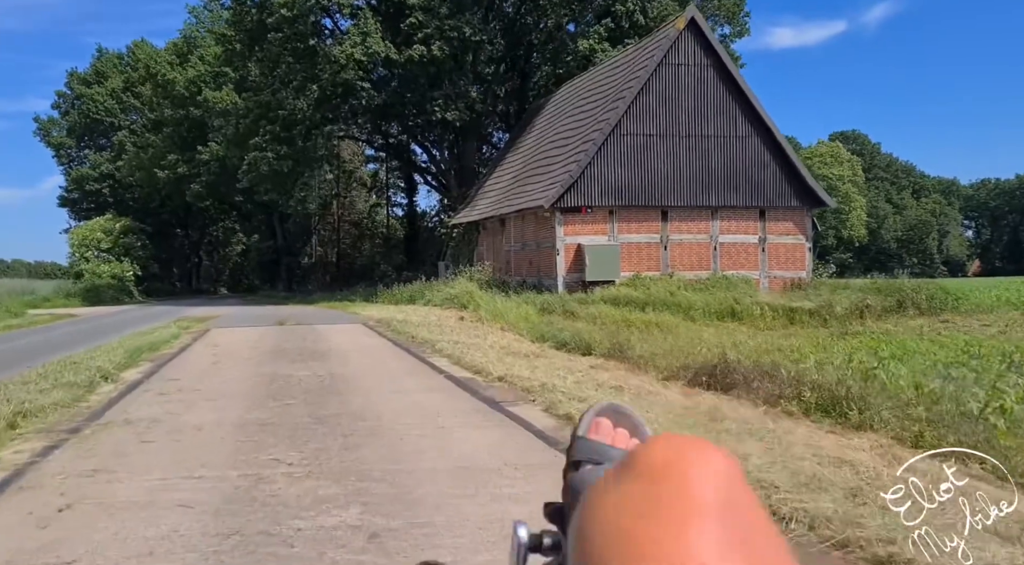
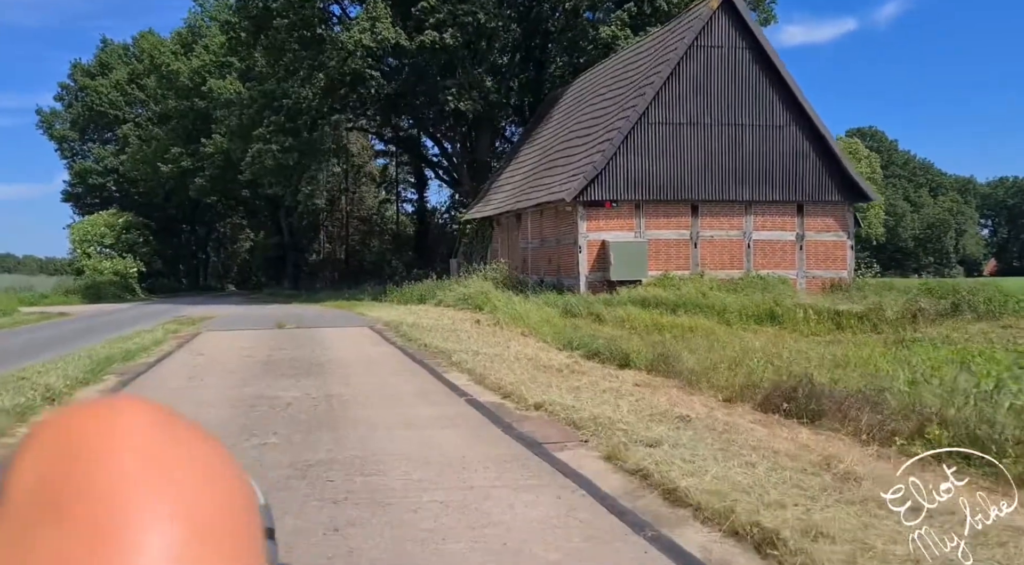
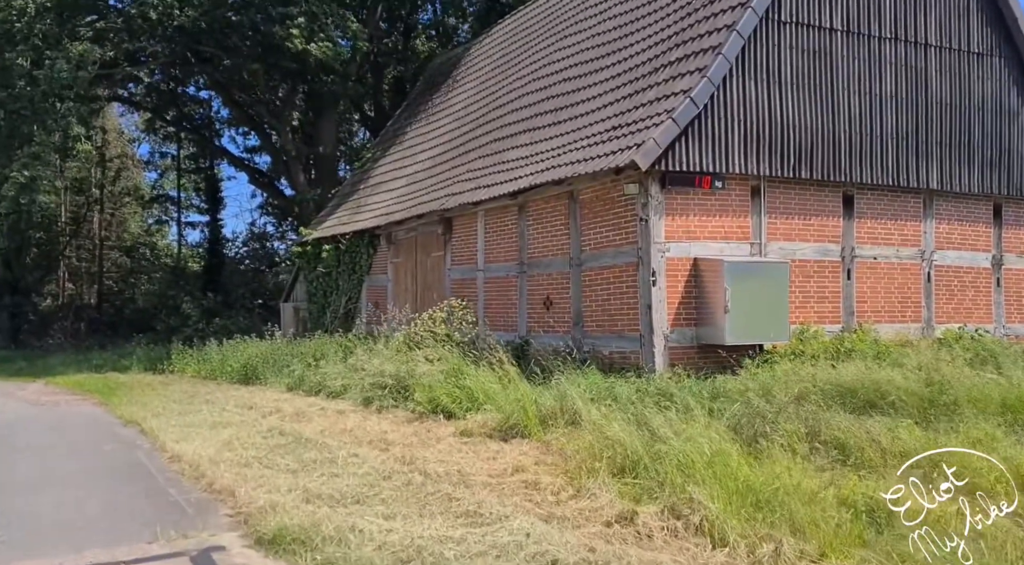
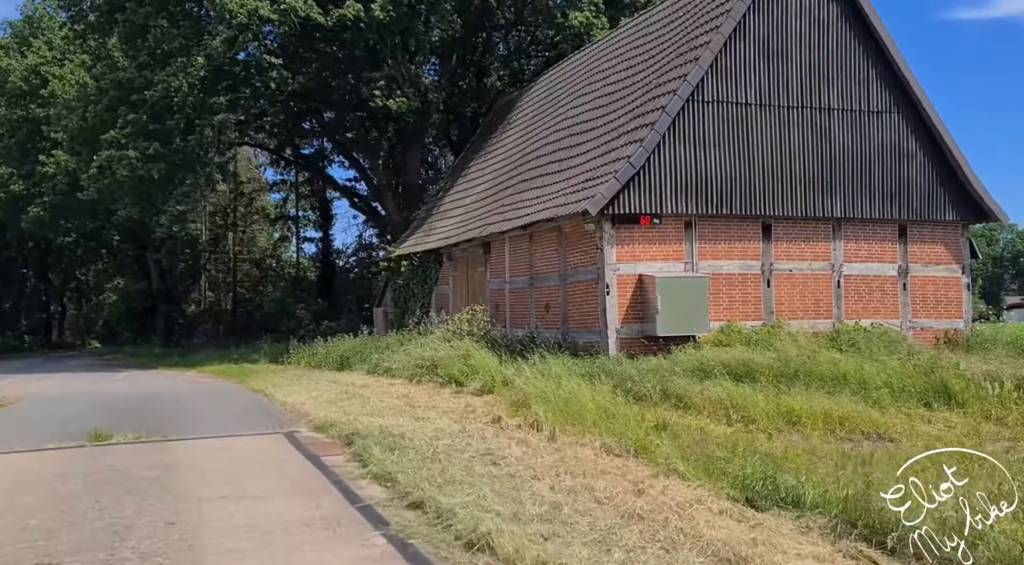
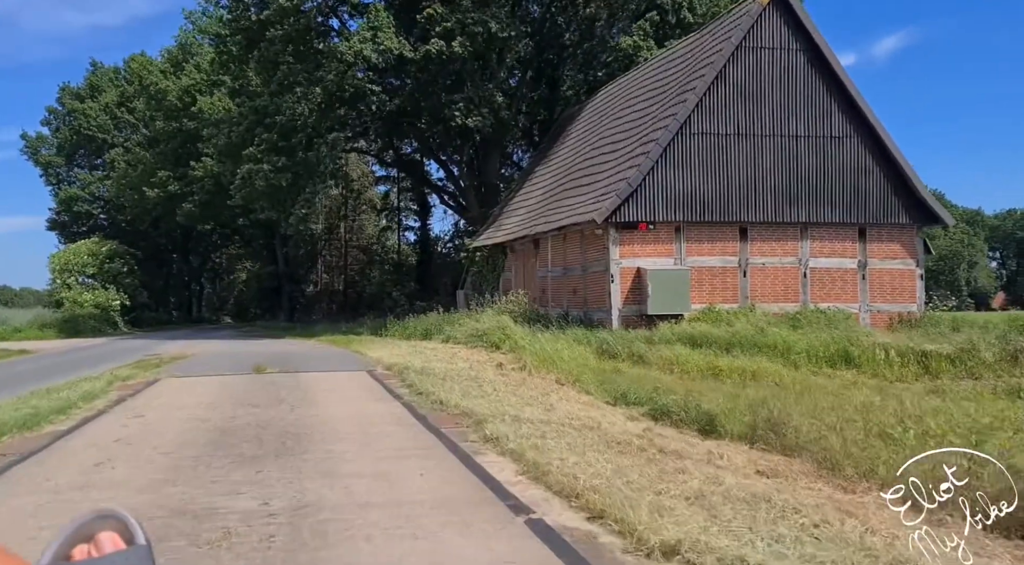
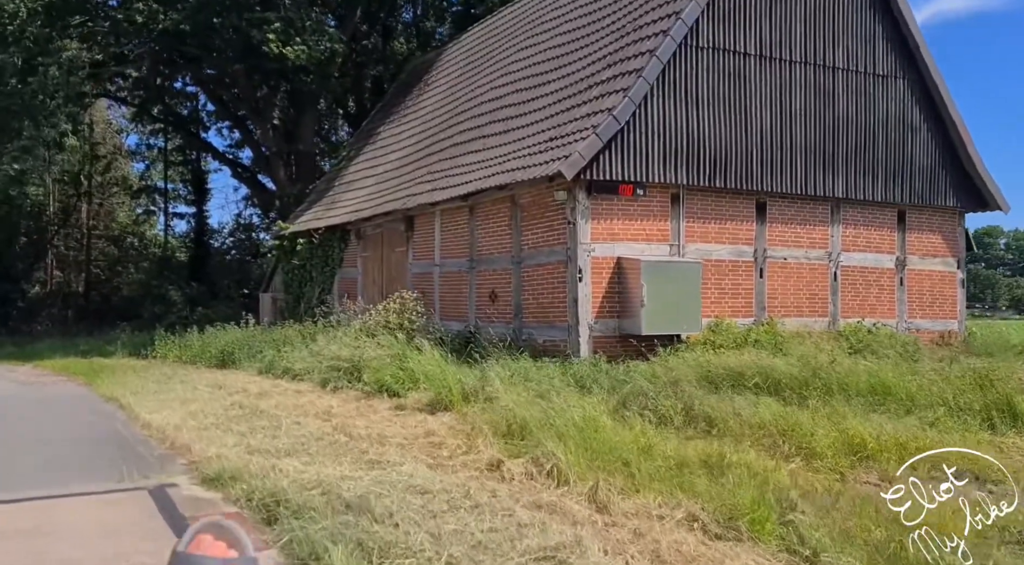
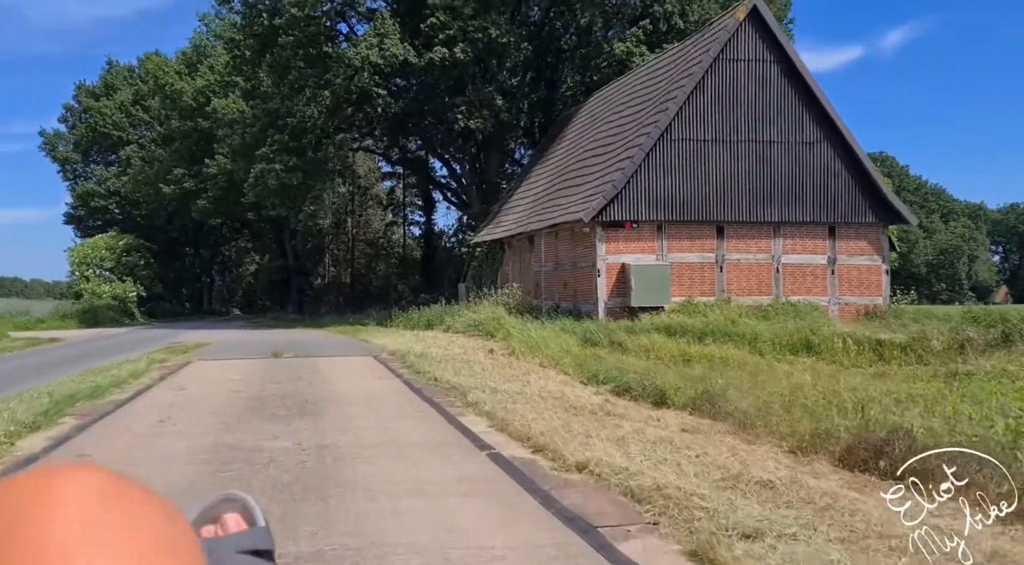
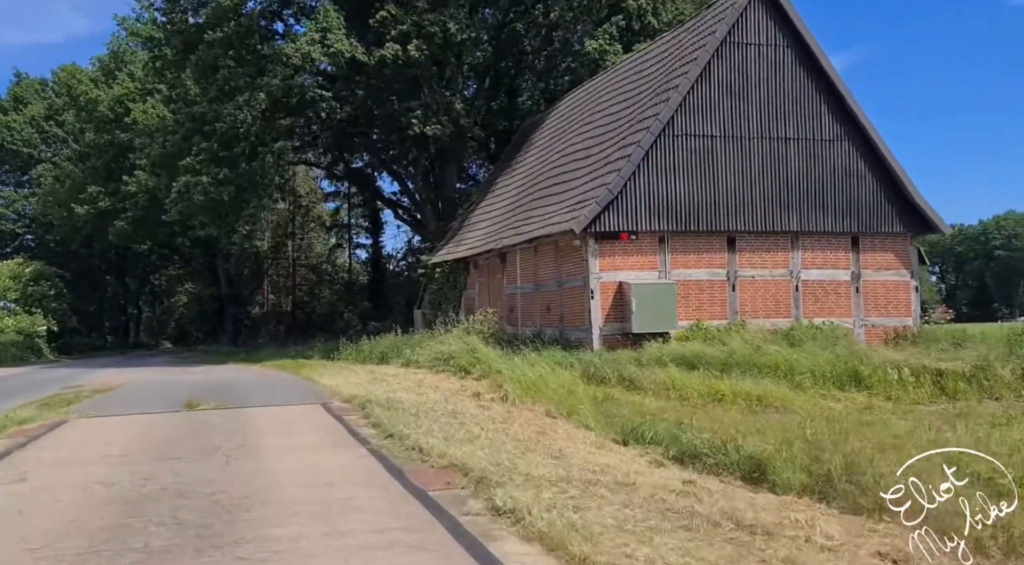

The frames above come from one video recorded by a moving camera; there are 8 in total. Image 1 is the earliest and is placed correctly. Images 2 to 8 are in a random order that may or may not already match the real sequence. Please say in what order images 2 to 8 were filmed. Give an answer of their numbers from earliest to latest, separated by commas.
2, 7, 5, 8, 4, 6, 3
